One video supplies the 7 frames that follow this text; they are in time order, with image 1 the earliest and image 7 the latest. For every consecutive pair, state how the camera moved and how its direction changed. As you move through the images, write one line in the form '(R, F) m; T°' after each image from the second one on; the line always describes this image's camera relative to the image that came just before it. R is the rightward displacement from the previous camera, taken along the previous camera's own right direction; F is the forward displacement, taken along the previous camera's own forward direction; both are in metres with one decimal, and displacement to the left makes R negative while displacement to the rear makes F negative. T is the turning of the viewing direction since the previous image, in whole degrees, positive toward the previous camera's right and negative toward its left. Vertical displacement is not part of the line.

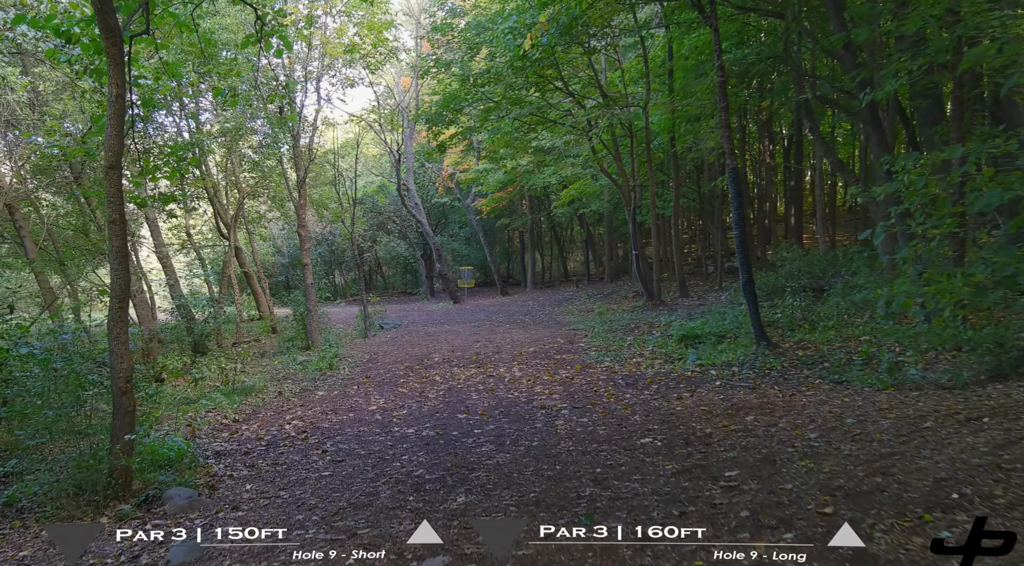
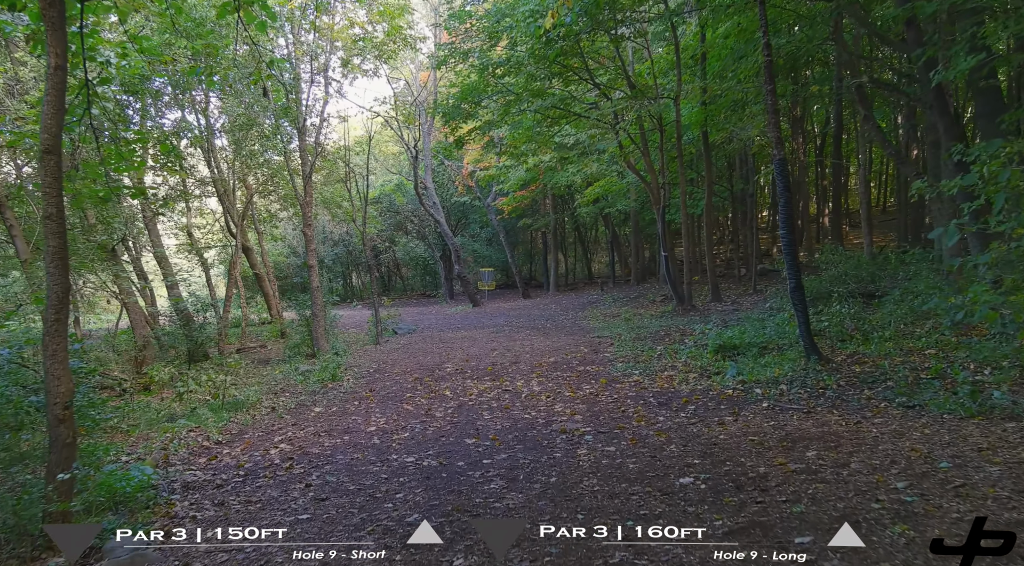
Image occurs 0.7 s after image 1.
(+0.1, +1.2) m; -2°
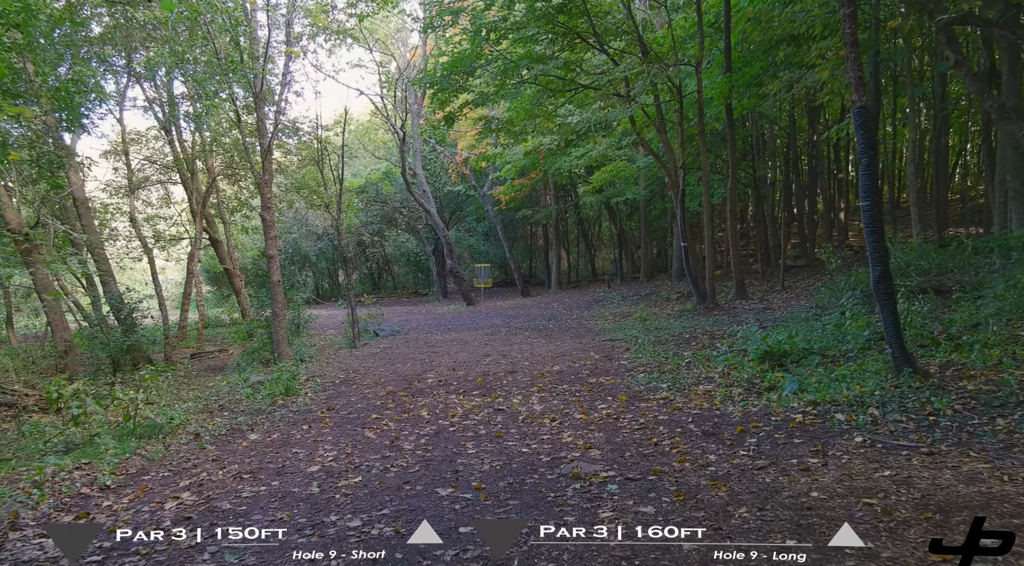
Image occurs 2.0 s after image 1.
(+0.1, +2.4) m; 0°
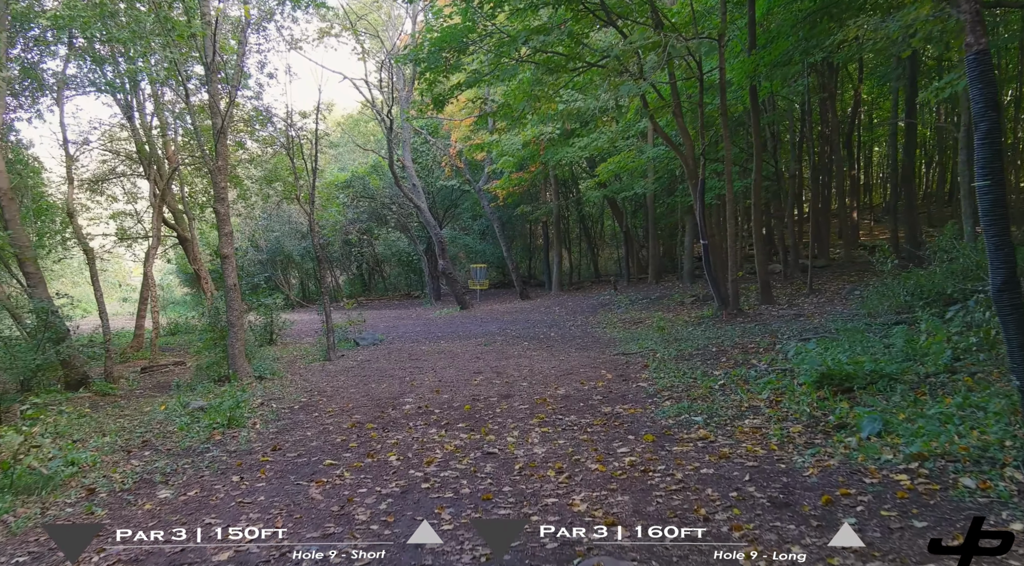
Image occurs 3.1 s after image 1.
(0.0, +2.0) m; 0°
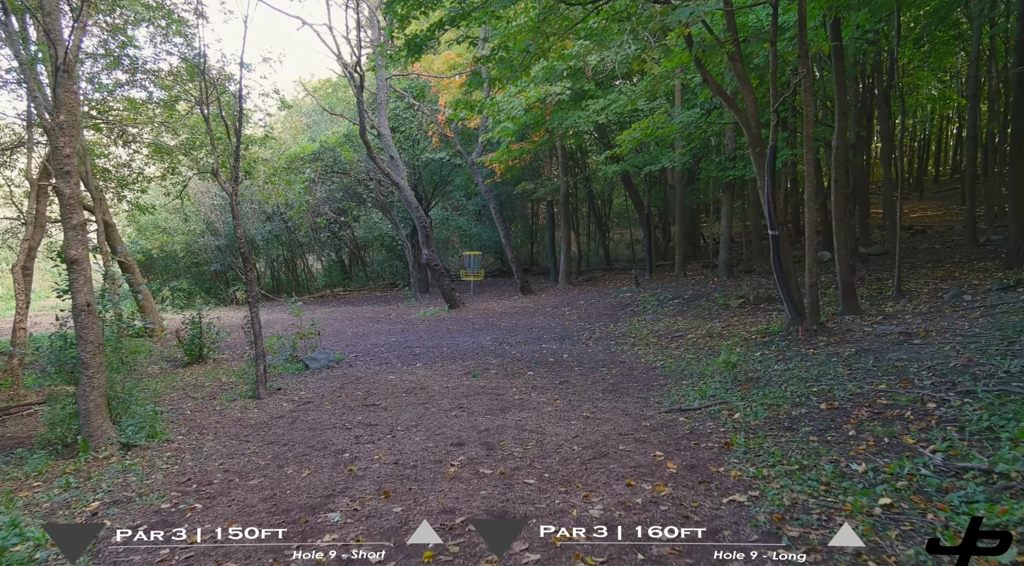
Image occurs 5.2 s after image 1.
(0.0, +4.0) m; 0°
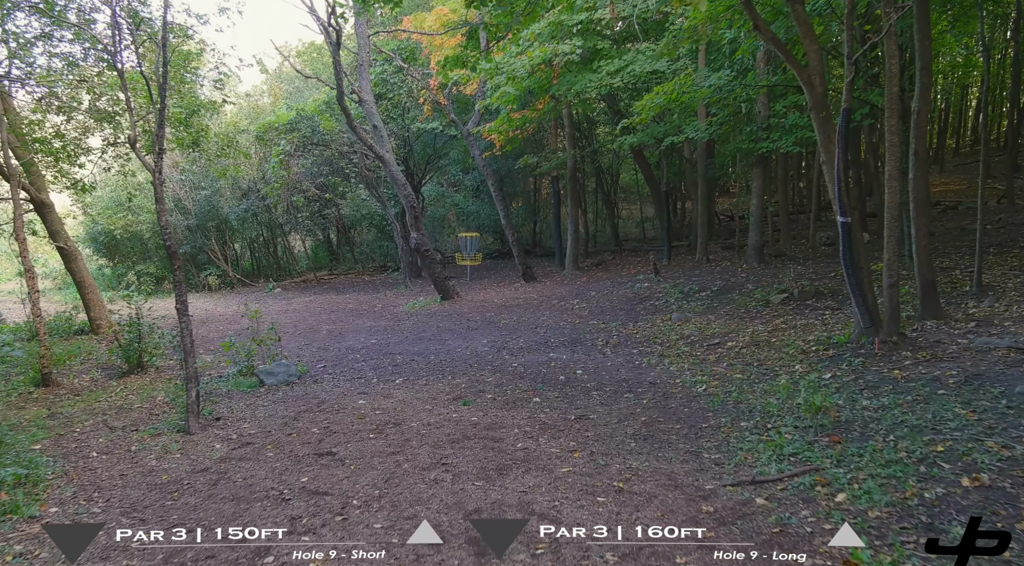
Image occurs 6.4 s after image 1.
(0.0, +2.3) m; 0°
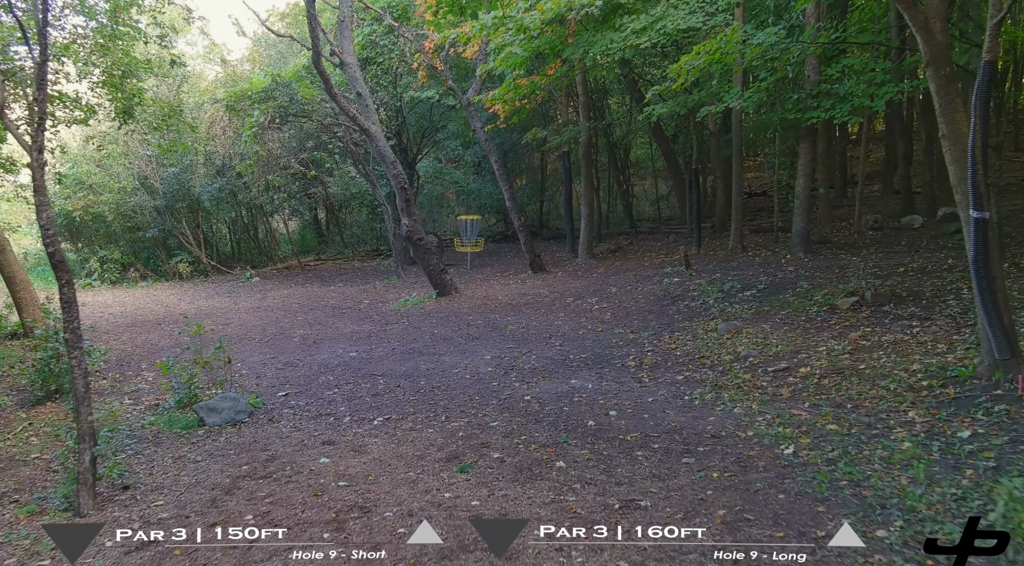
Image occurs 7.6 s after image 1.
(-0.1, +2.3) m; 0°
